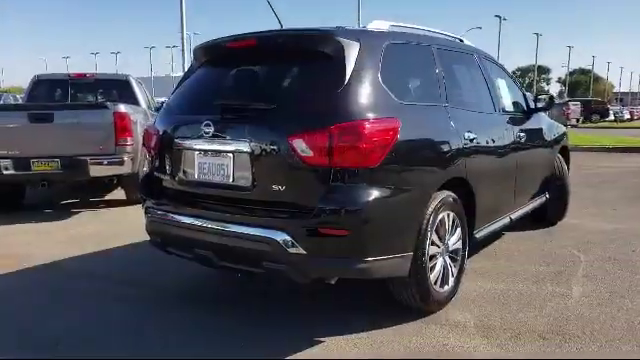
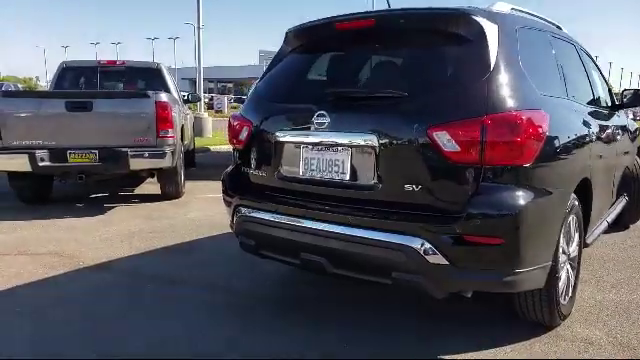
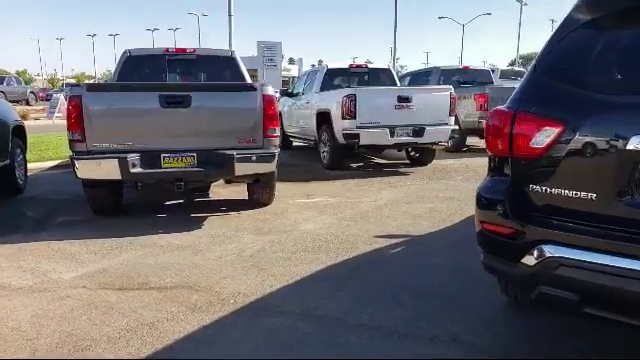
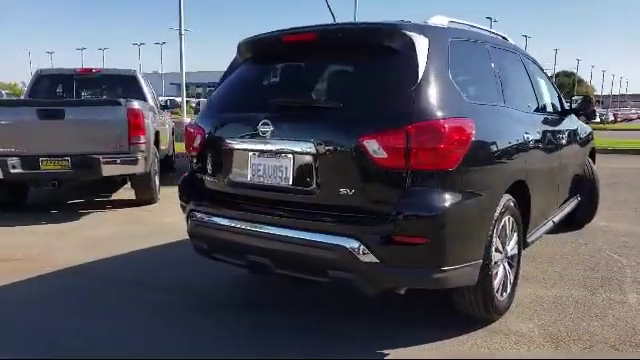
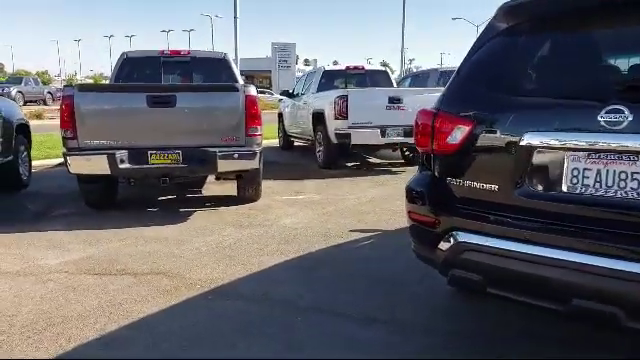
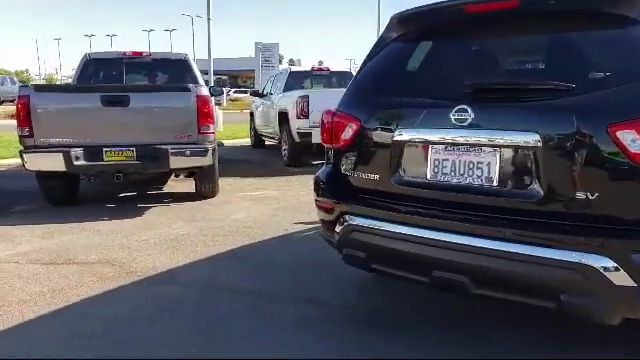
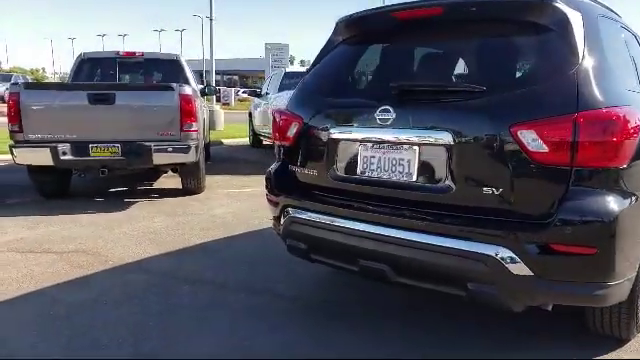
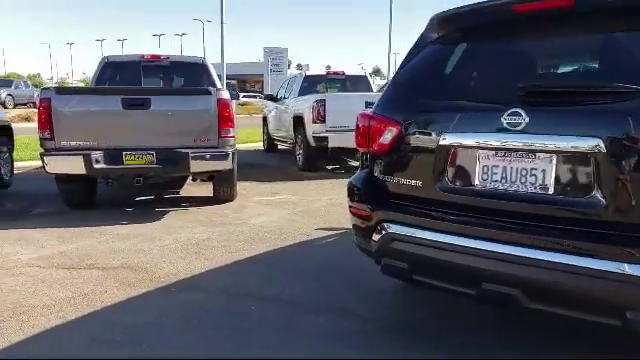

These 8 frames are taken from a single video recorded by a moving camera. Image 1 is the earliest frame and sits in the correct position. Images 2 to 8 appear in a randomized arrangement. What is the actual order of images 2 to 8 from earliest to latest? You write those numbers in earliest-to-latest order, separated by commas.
4, 2, 7, 6, 8, 5, 3
